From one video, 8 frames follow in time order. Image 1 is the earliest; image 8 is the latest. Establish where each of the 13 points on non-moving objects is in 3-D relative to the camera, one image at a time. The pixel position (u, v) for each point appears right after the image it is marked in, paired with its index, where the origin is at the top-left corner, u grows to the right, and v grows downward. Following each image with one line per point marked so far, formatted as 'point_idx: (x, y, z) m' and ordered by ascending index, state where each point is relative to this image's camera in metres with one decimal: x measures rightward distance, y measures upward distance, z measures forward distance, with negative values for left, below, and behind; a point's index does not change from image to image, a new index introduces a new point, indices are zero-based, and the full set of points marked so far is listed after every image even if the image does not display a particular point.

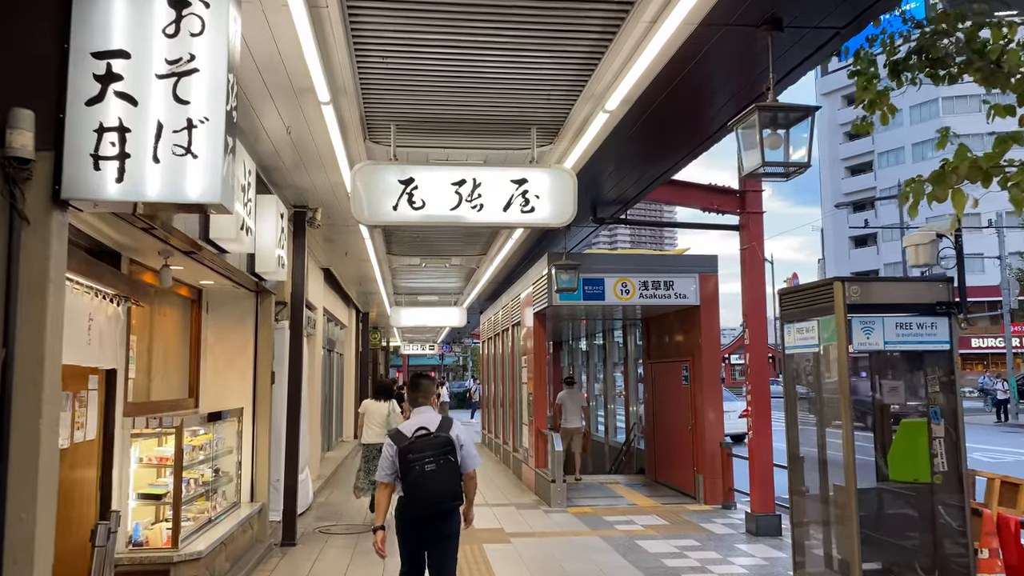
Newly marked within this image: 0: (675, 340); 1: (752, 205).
0: (+2.0, -0.6, +10.1) m
1: (+2.2, +0.8, +7.7) m
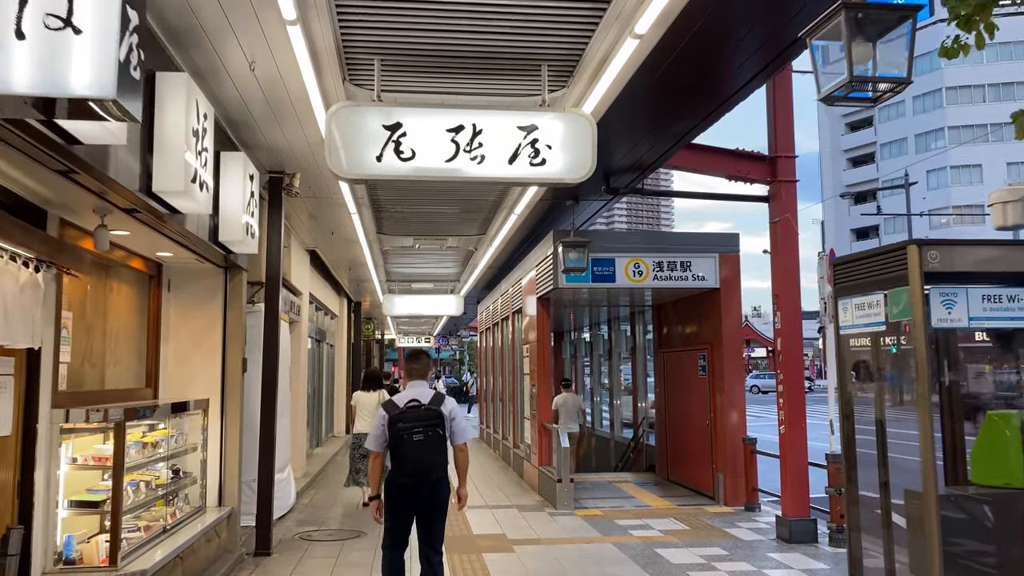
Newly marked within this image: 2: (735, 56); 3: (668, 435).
0: (+2.0, -0.4, +9.3) m
1: (+2.2, +0.9, +6.9) m
2: (+1.4, +1.4, +5.3) m
3: (+1.9, -1.7, +10.0) m
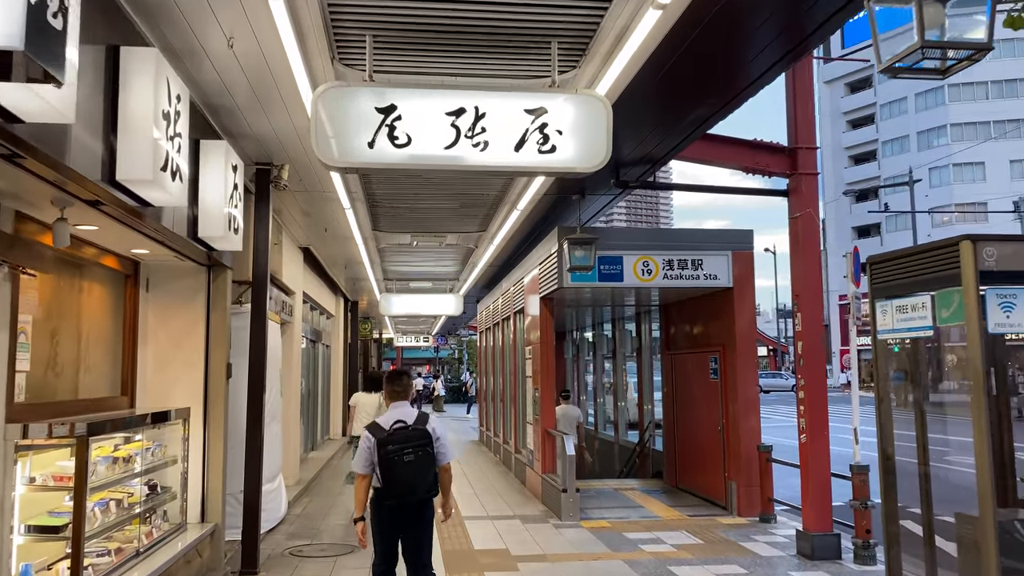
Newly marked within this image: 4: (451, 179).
0: (+2.0, -0.4, +8.9) m
1: (+2.2, +0.9, +6.5) m
2: (+1.4, +1.4, +4.9) m
3: (+1.9, -1.7, +9.6) m
4: (-0.5, +0.9, +7.1) m
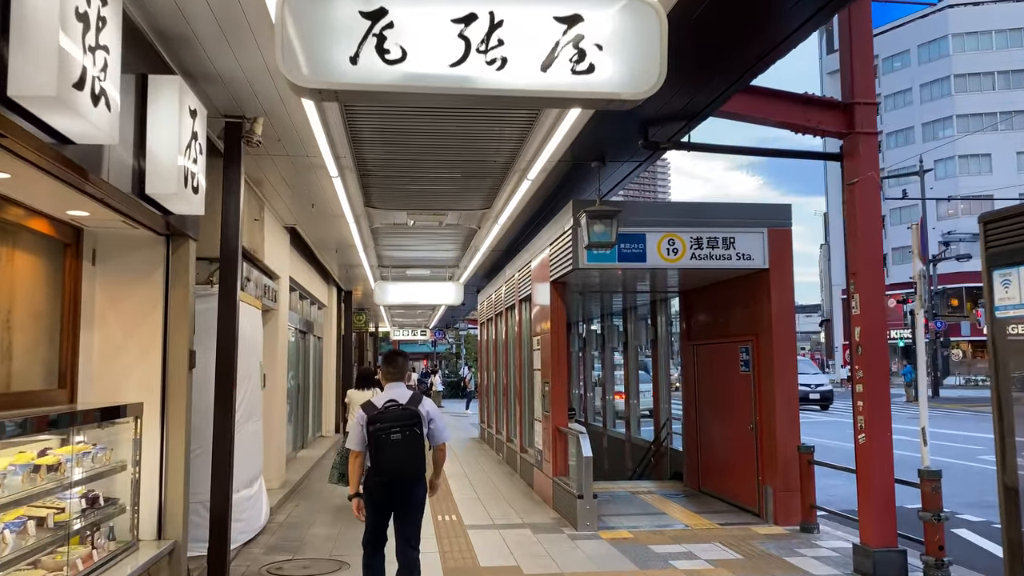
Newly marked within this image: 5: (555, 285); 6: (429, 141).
0: (+2.1, -0.3, +8.0) m
1: (+2.3, +1.1, +5.6) m
2: (+1.5, +1.6, +4.0) m
3: (+2.0, -1.5, +8.8) m
4: (-0.4, +1.1, +6.2) m
5: (+0.4, 0.0, +8.2) m
6: (-0.6, +1.1, +6.3) m
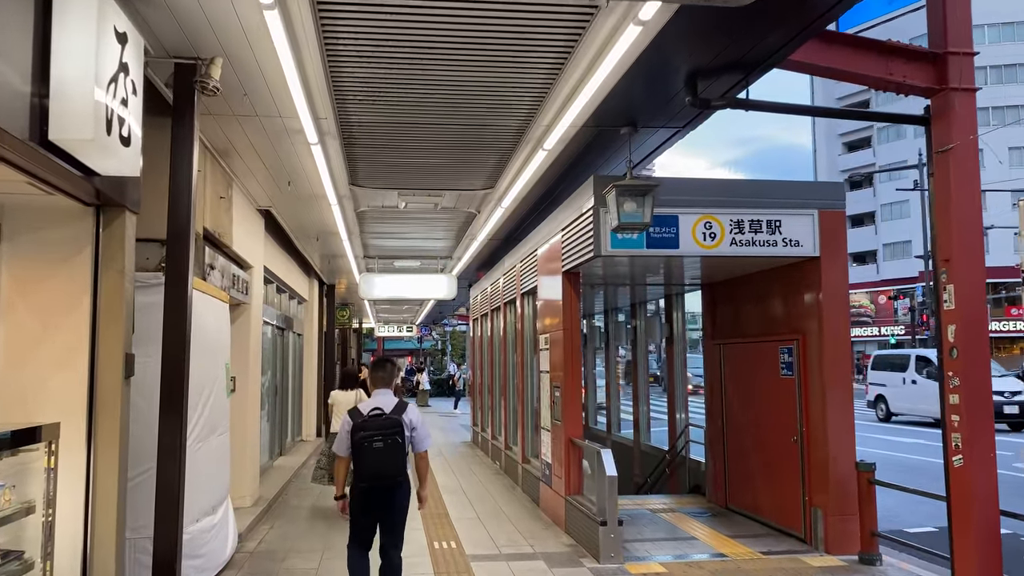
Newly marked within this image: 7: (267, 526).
0: (+2.1, -0.2, +7.0) m
1: (+2.4, +1.1, +4.6) m
2: (+1.6, +1.6, +3.0) m
3: (+2.0, -1.5, +7.8) m
4: (-0.3, +1.1, +5.2) m
5: (+0.5, +0.1, +7.2) m
6: (-0.5, +1.2, +5.3) m
7: (-2.2, -2.1, +7.5) m
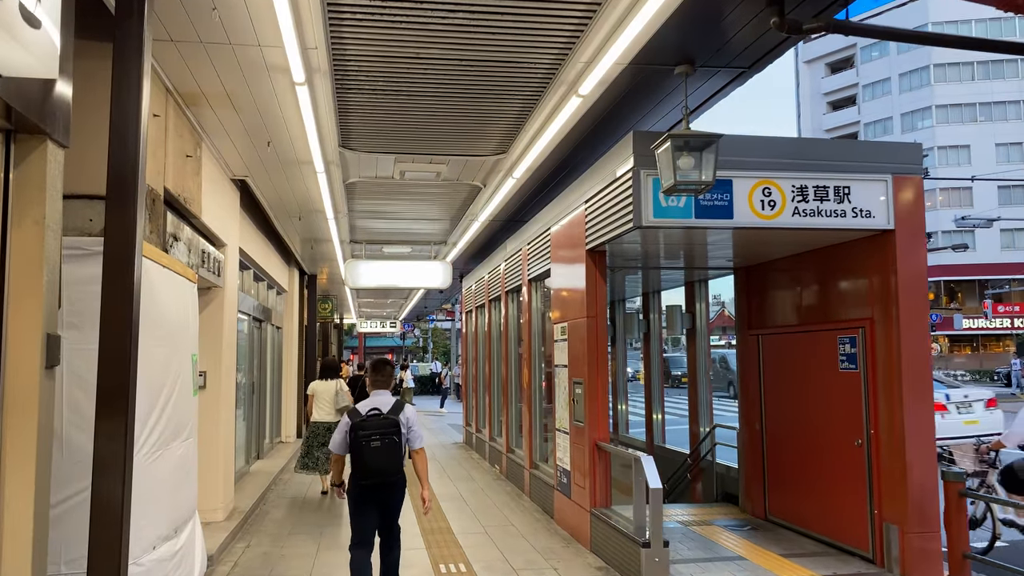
0: (+2.2, 0.0, +6.1) m
1: (+2.6, +1.3, +3.7) m
2: (+1.8, +1.8, +2.1) m
3: (+2.1, -1.3, +6.9) m
4: (-0.2, +1.3, +4.2) m
5: (+0.6, +0.2, +6.2) m
6: (-0.3, +1.3, +4.3) m
7: (-2.1, -1.9, +6.5) m
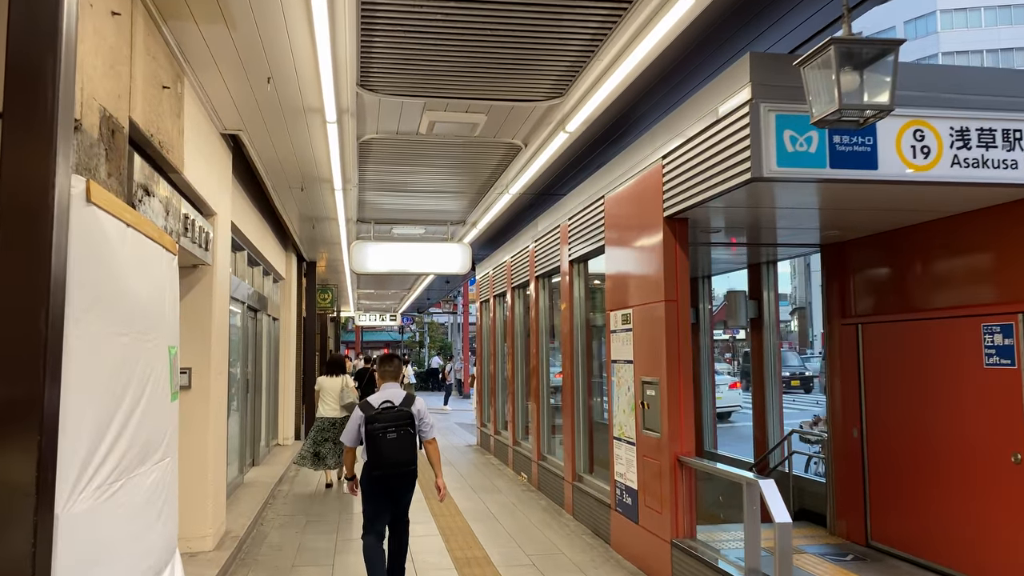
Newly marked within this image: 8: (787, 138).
0: (+2.6, +0.1, +4.9) m
1: (+3.0, +1.4, +2.5) m
2: (+2.2, +1.9, +0.9) m
3: (+2.5, -1.2, +5.7) m
4: (+0.2, +1.4, +3.0) m
5: (+0.9, +0.4, +5.0) m
6: (0.0, +1.4, +3.1) m
7: (-1.7, -1.8, +5.3) m
8: (+1.2, +0.7, +3.9) m
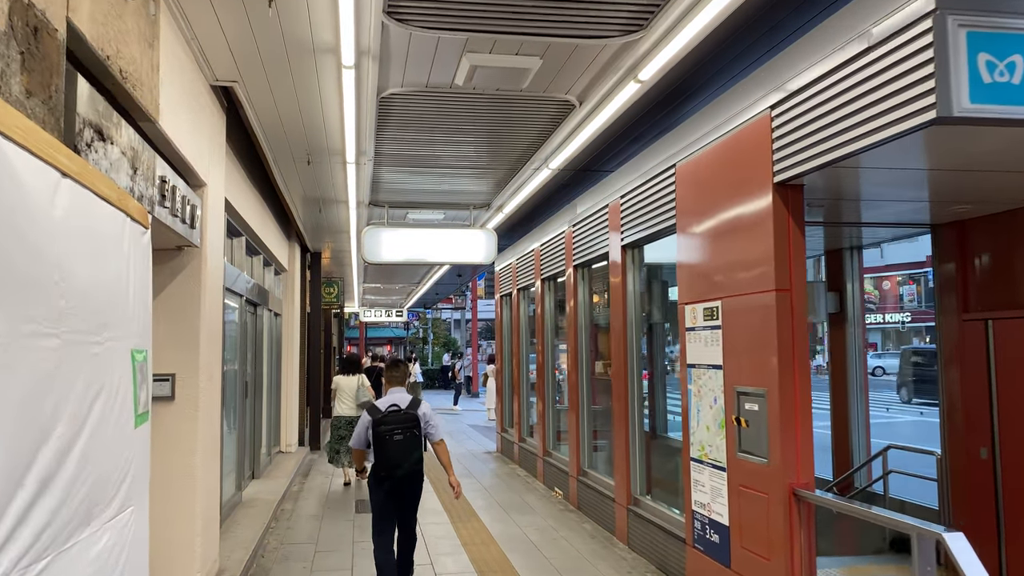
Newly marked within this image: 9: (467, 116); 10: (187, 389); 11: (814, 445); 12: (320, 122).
0: (+2.9, +0.2, +3.8) m
1: (+3.3, +1.5, +1.4) m
2: (+2.5, +1.9, -0.2) m
3: (+2.8, -1.1, +4.6) m
4: (+0.5, +1.5, +1.9) m
5: (+1.2, +0.4, +3.9) m
6: (+0.3, +1.5, +2.0) m
7: (-1.4, -1.7, +4.3) m
8: (+1.6, +0.7, +2.8) m
9: (-0.3, +1.1, +5.7) m
10: (-1.7, -0.5, +4.5) m
11: (+1.4, -0.7, +3.8) m
12: (-1.2, +1.0, +5.6) m
